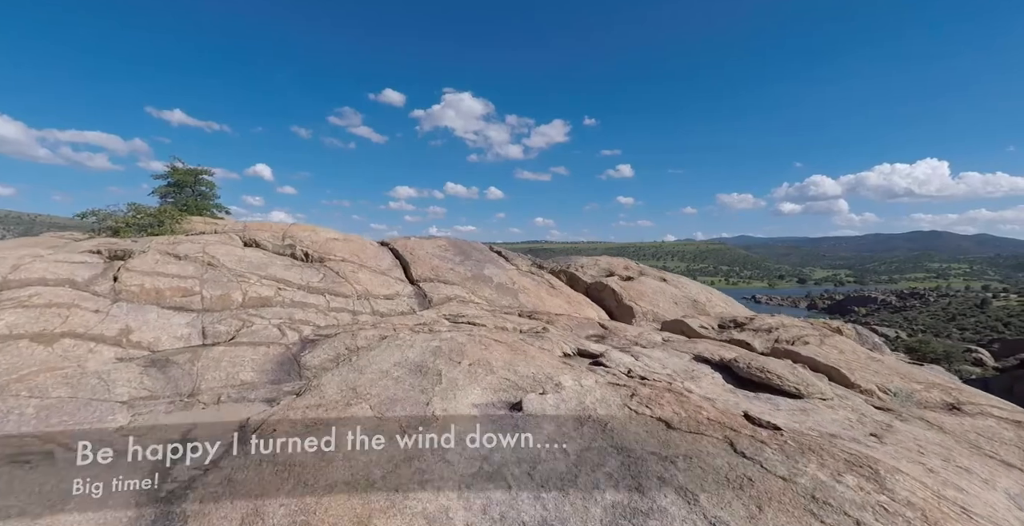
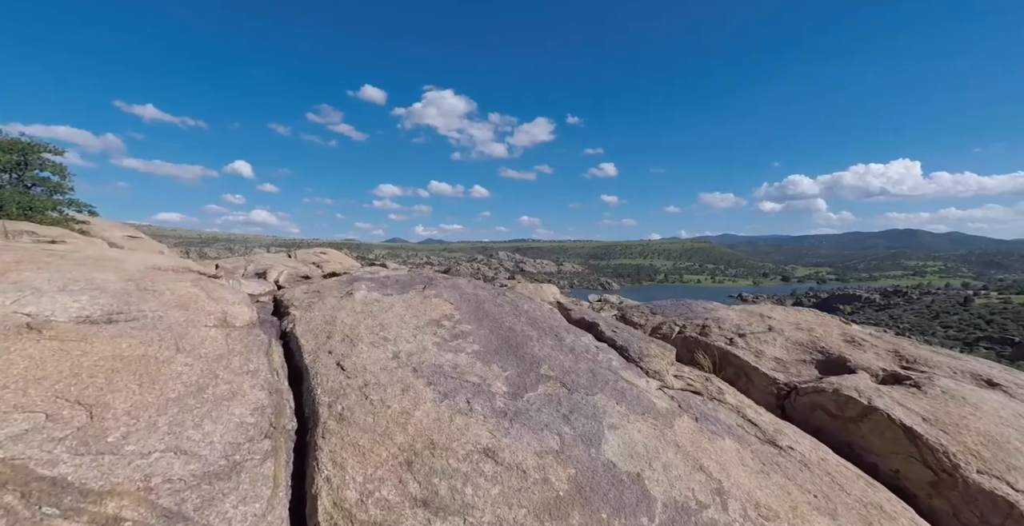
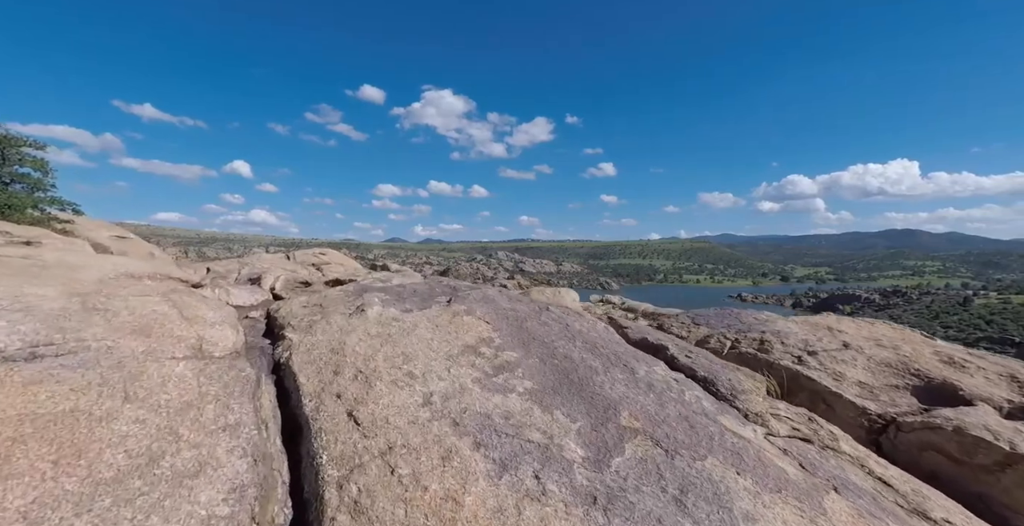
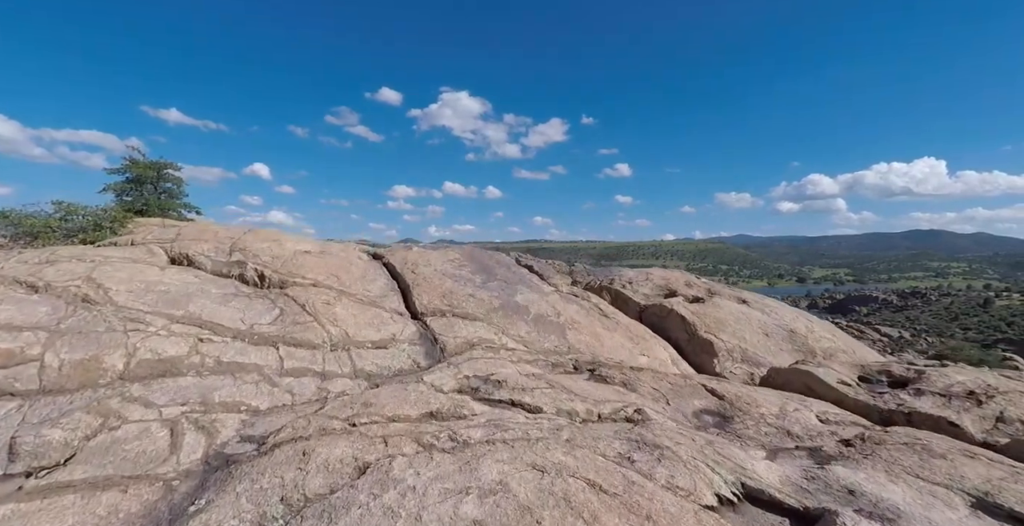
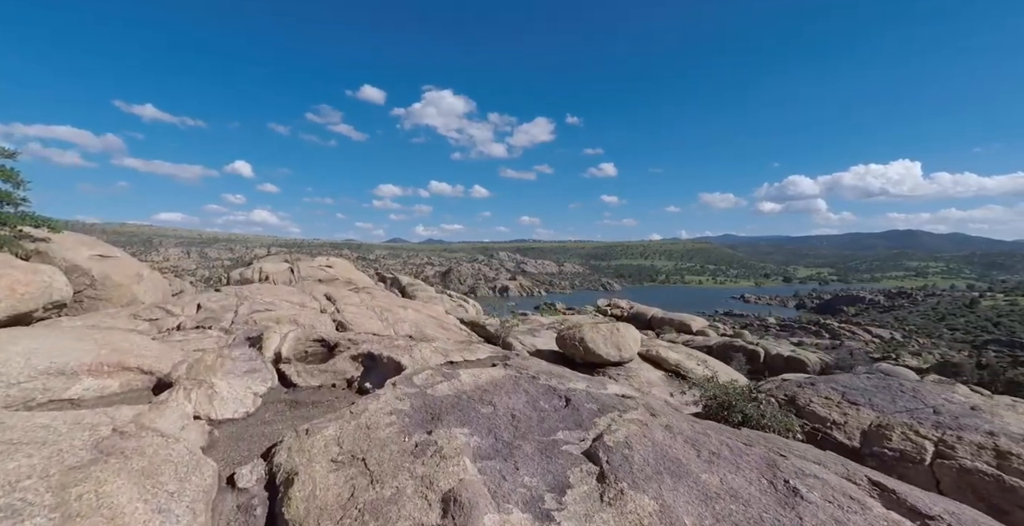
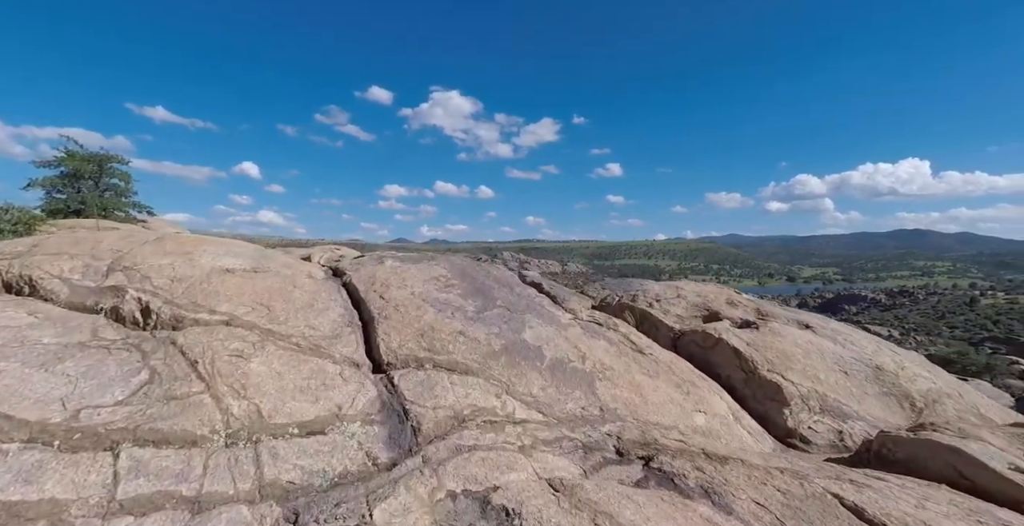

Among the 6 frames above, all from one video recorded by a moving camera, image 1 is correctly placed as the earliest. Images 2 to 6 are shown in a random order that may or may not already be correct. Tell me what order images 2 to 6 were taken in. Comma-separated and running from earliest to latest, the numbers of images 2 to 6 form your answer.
4, 6, 2, 3, 5
